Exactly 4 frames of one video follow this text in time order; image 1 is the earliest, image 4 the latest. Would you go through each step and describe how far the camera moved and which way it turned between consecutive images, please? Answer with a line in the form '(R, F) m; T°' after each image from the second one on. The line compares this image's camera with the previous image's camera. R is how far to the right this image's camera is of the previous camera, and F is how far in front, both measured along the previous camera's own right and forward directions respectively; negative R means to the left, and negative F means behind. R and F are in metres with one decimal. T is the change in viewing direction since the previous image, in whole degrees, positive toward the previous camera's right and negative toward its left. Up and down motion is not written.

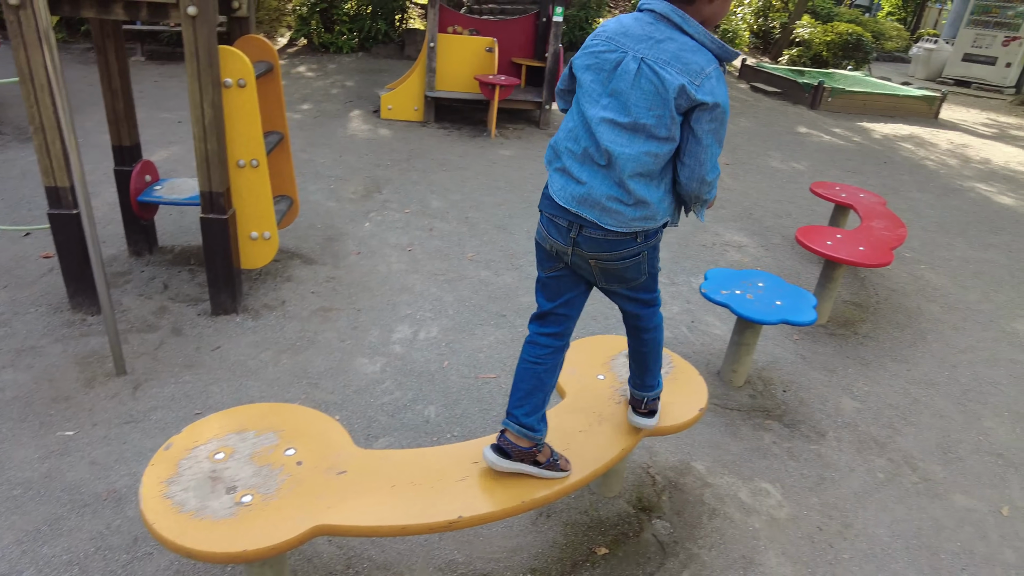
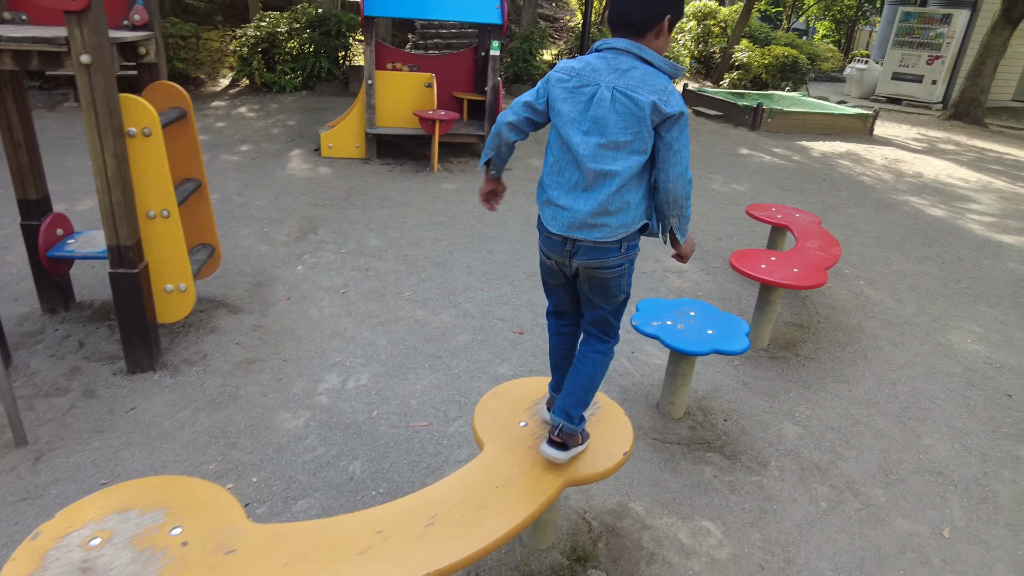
(+0.2, +0.1) m; +3°
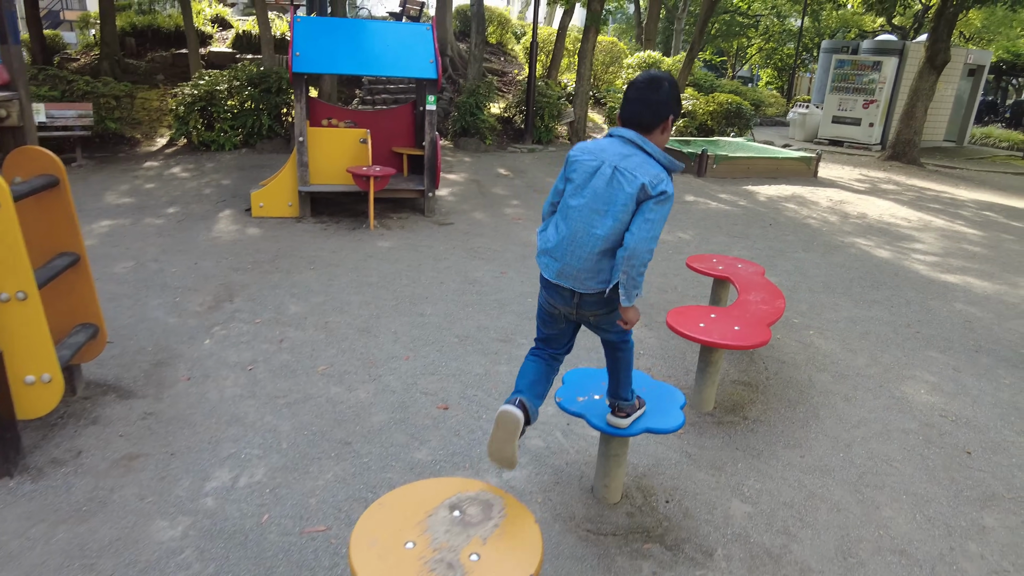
(+0.2, +0.3) m; +3°
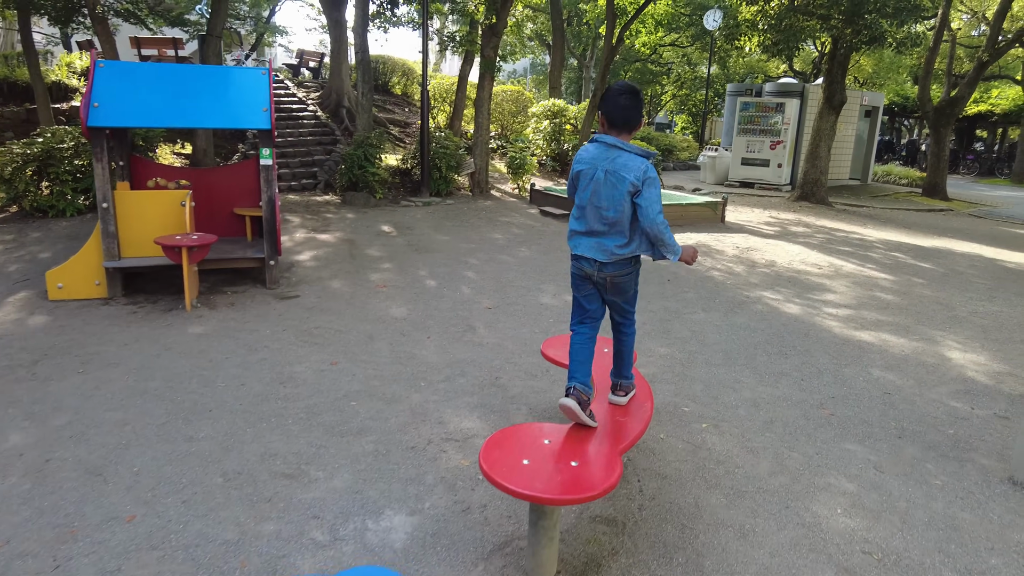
(+0.7, +1.0) m; +5°
